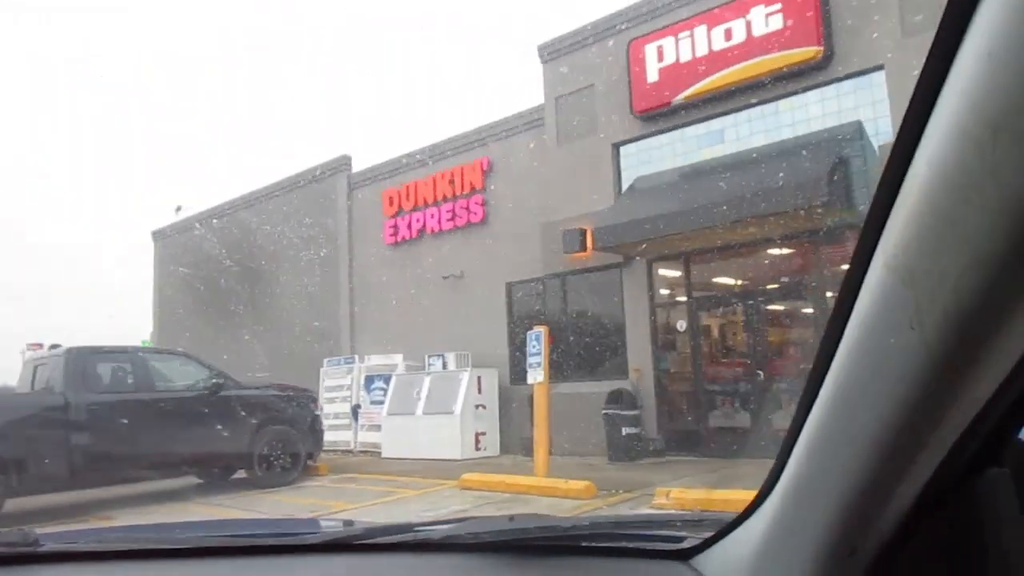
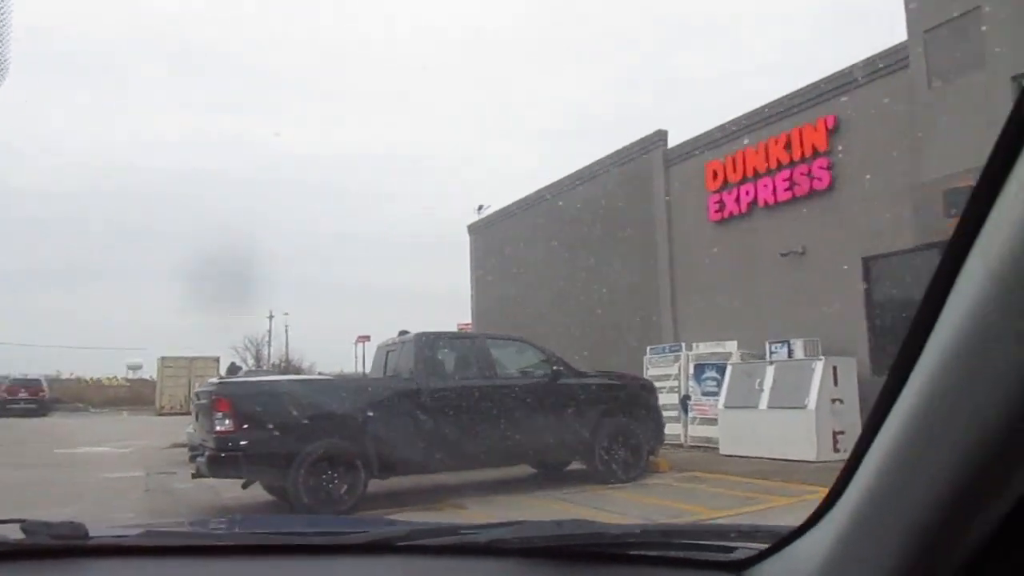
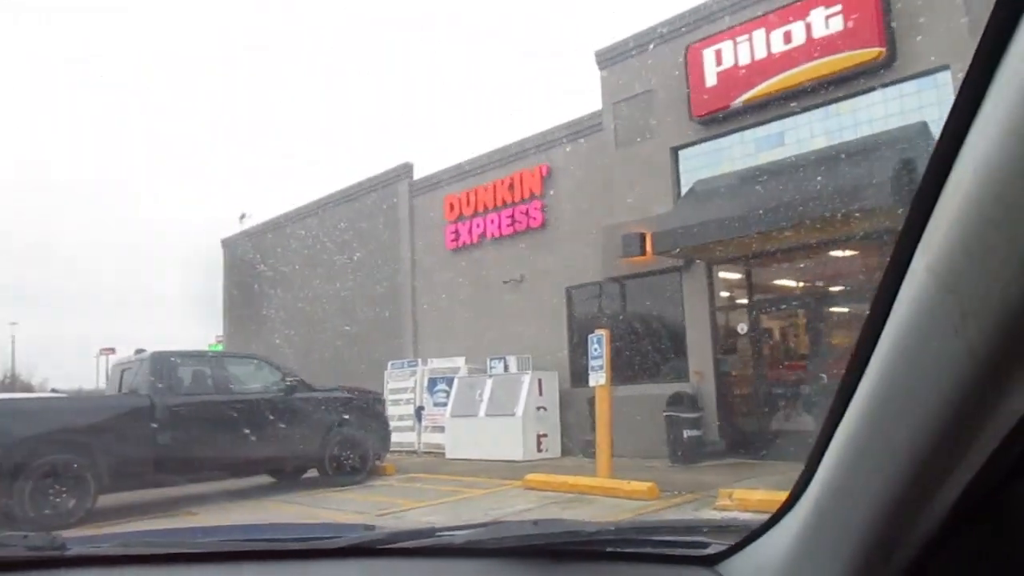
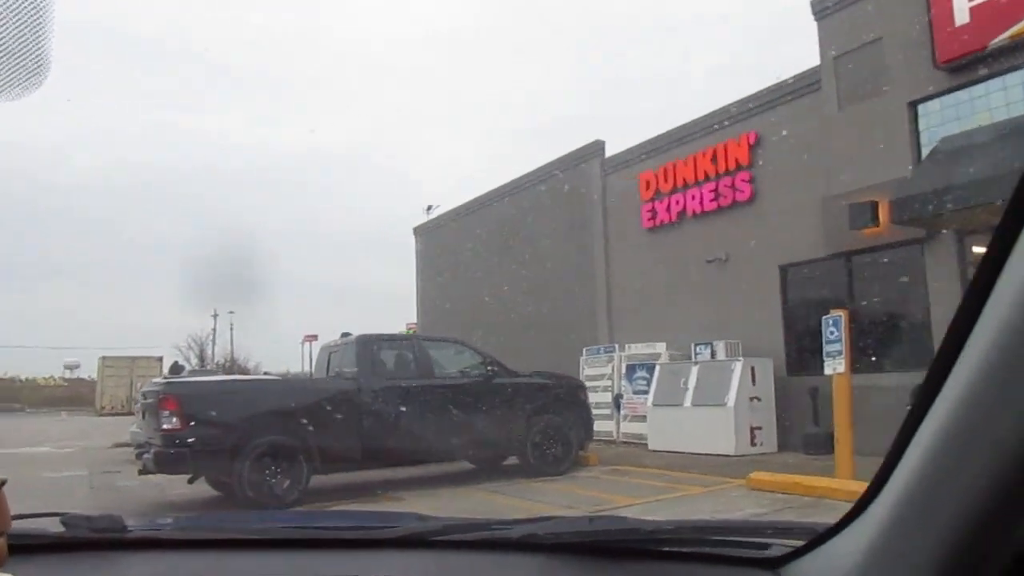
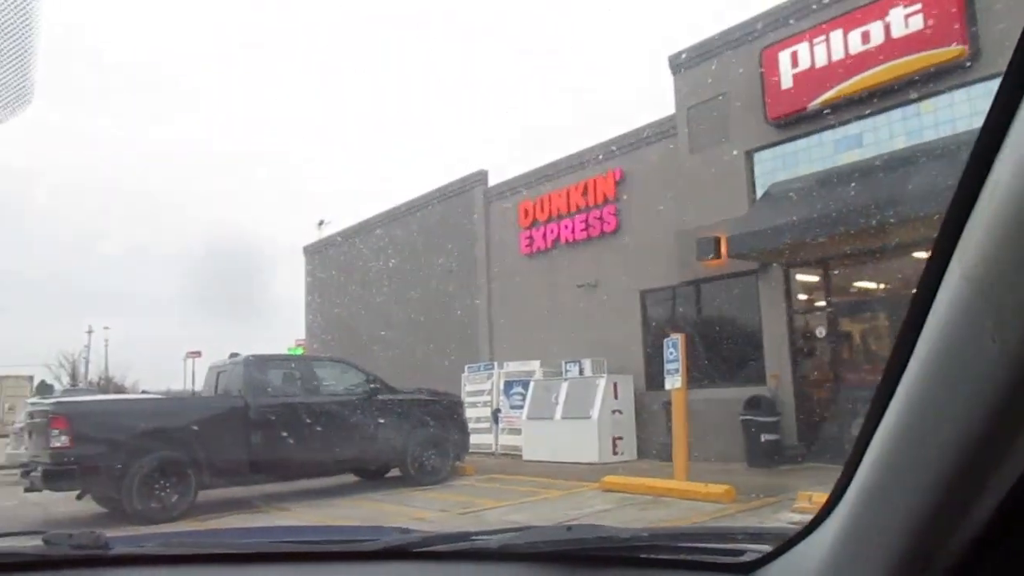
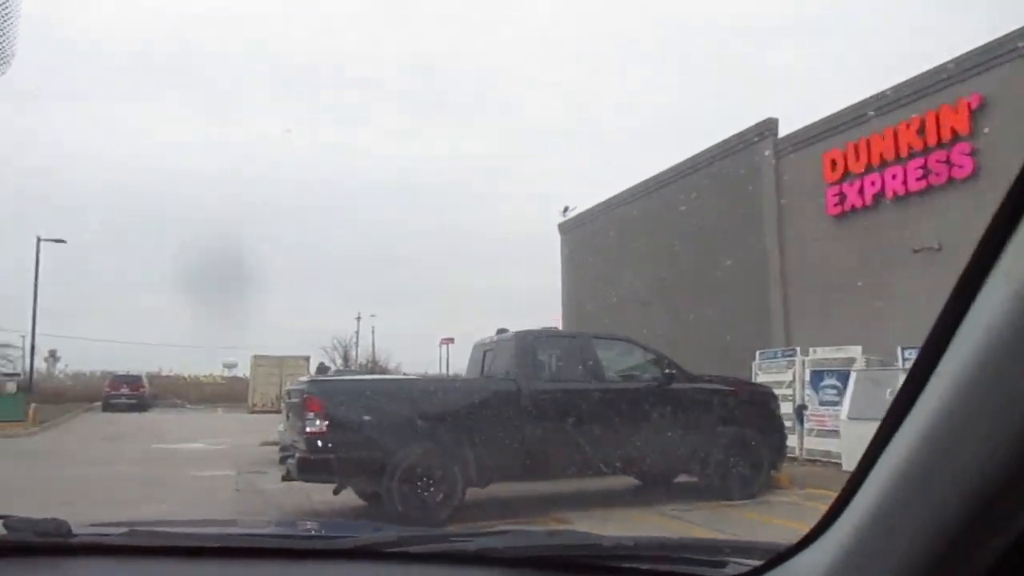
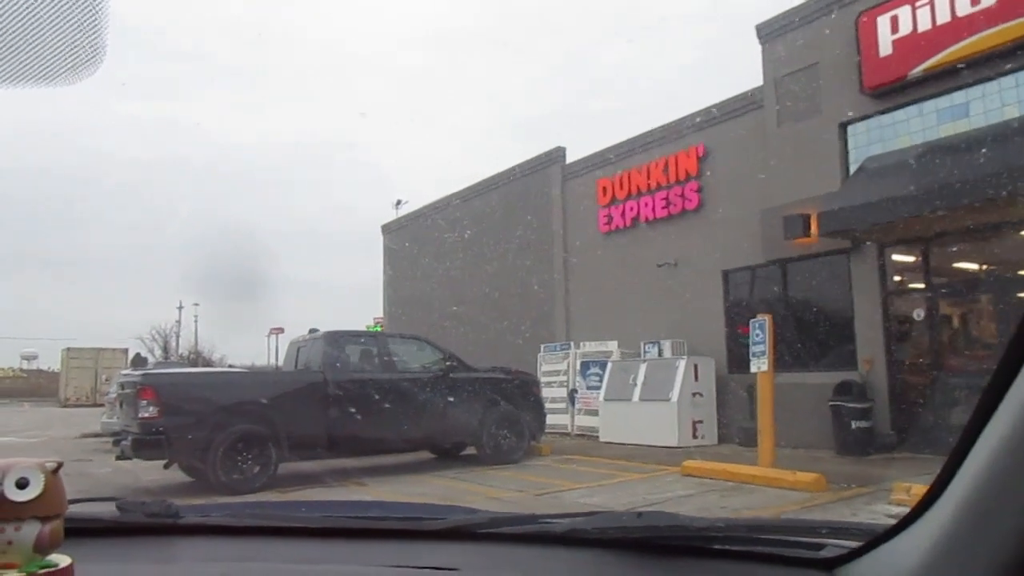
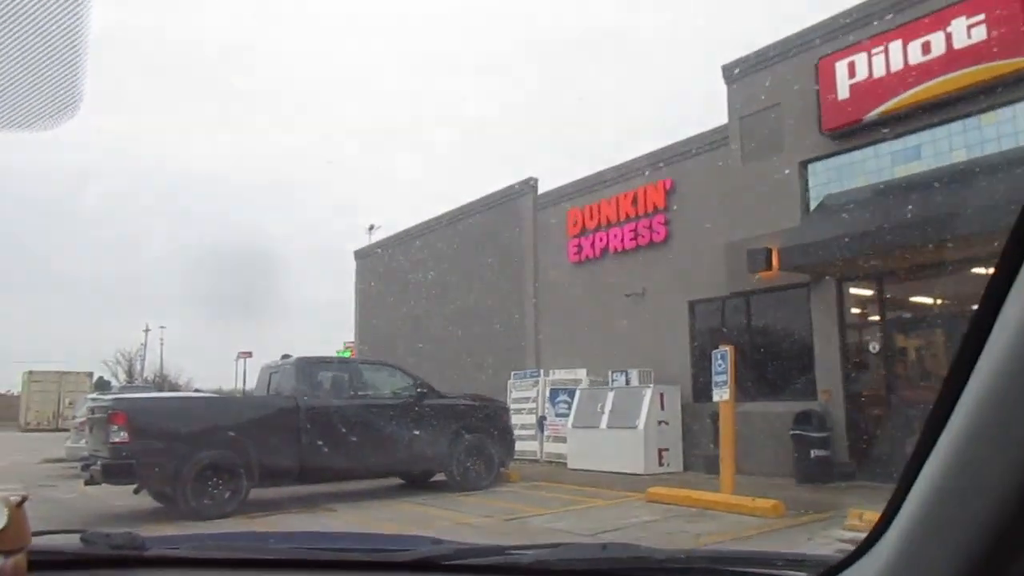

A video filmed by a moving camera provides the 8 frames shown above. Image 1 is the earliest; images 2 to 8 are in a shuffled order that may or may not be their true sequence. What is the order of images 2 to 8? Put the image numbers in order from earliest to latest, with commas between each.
3, 5, 8, 7, 4, 2, 6
